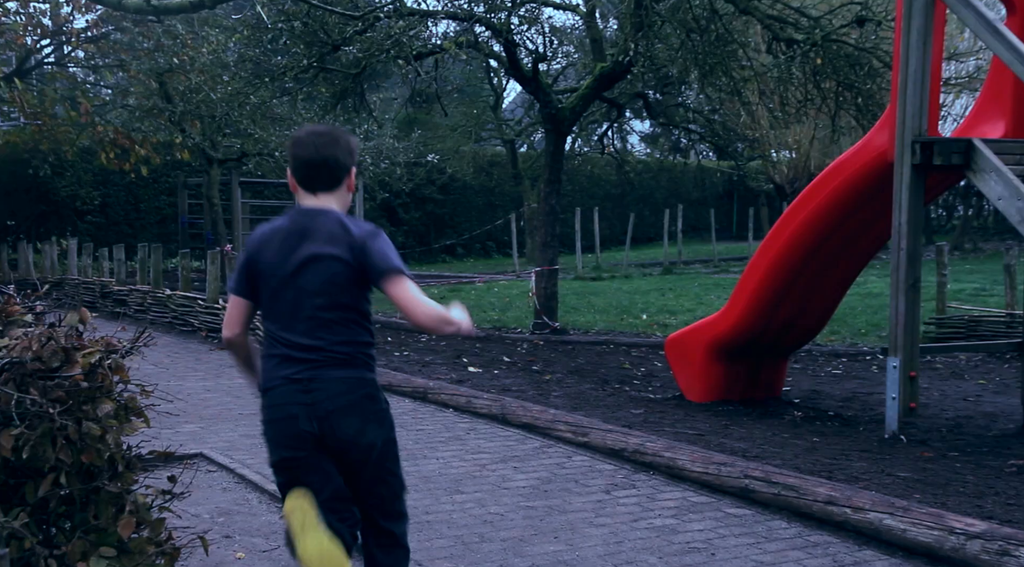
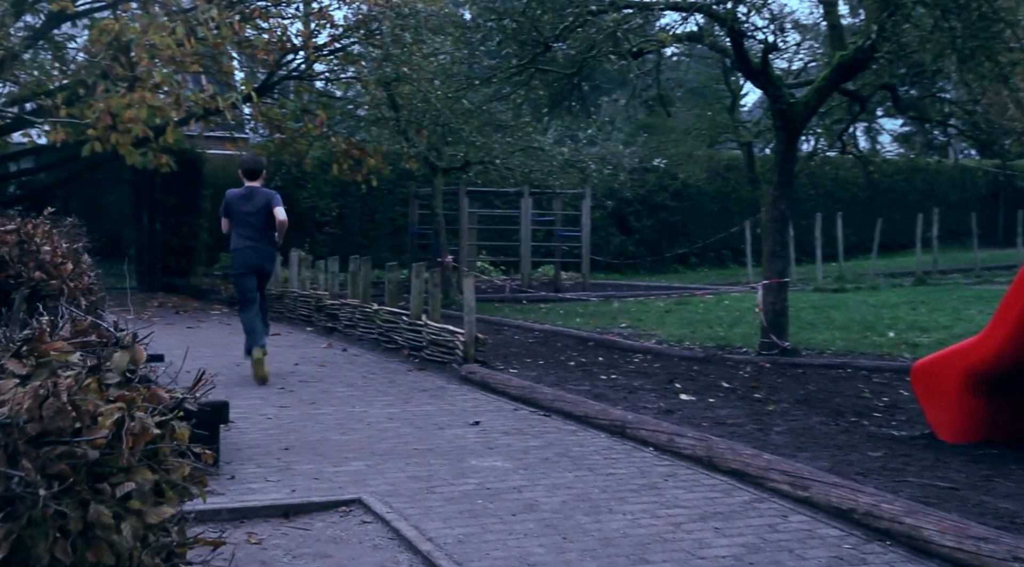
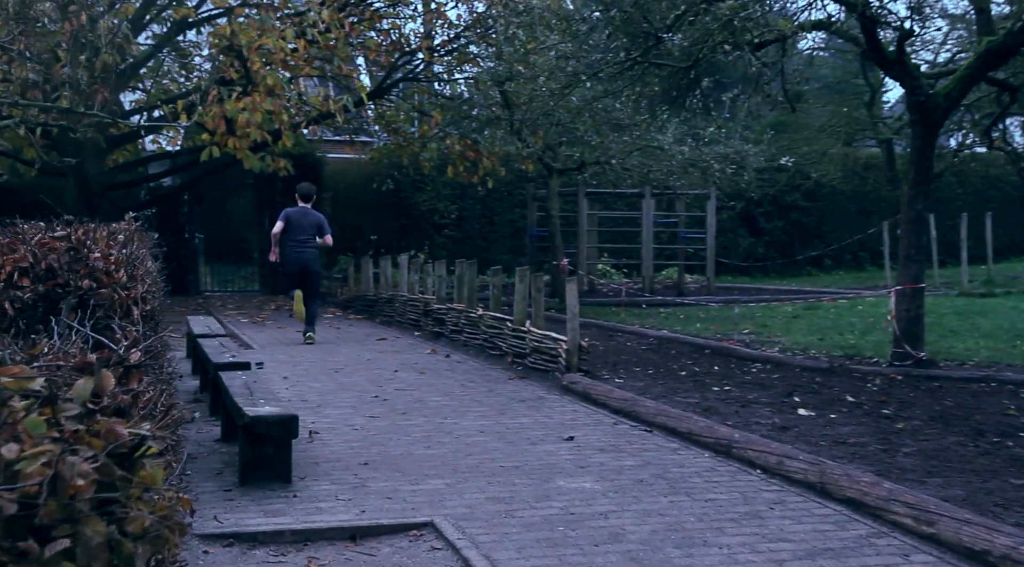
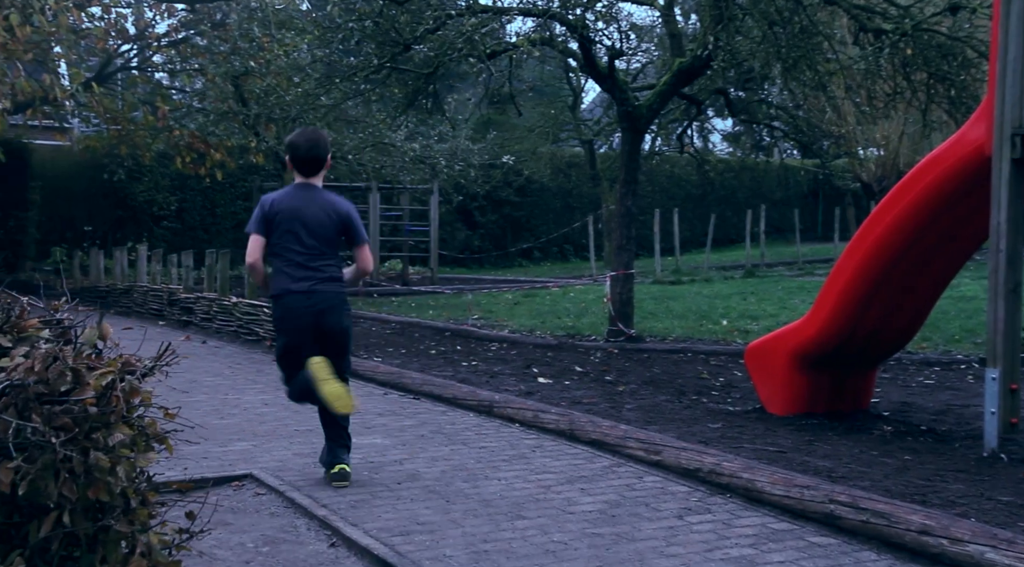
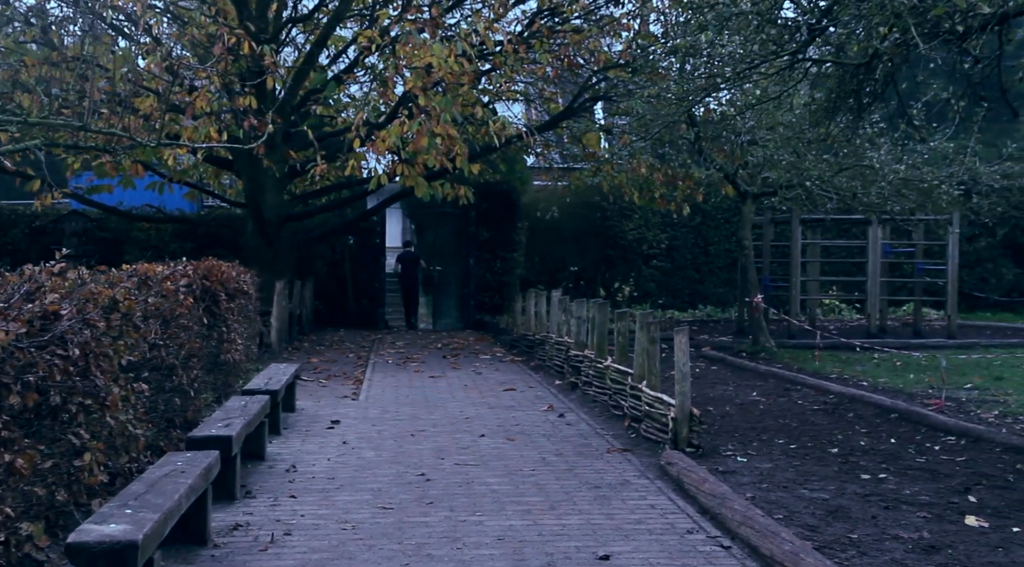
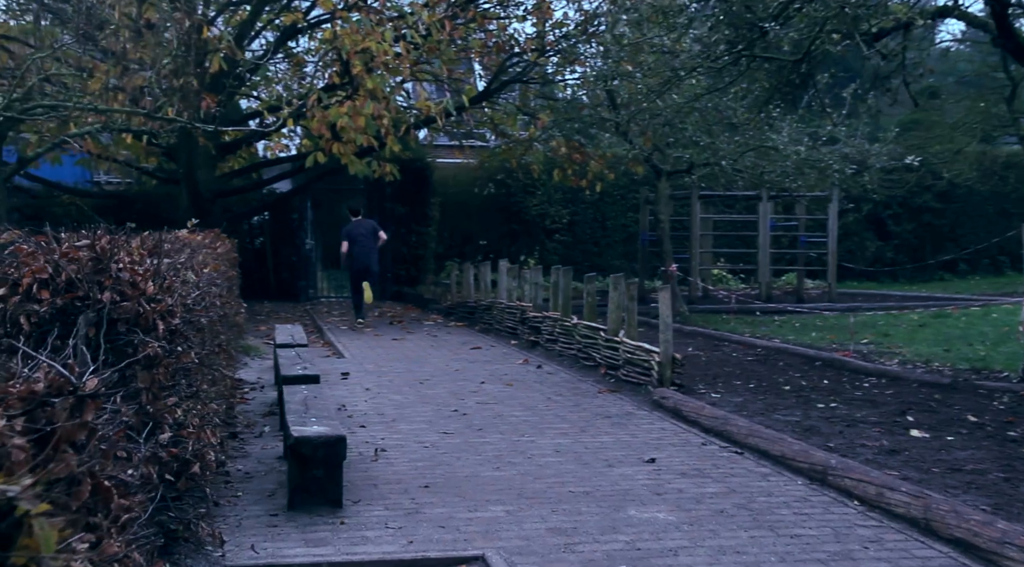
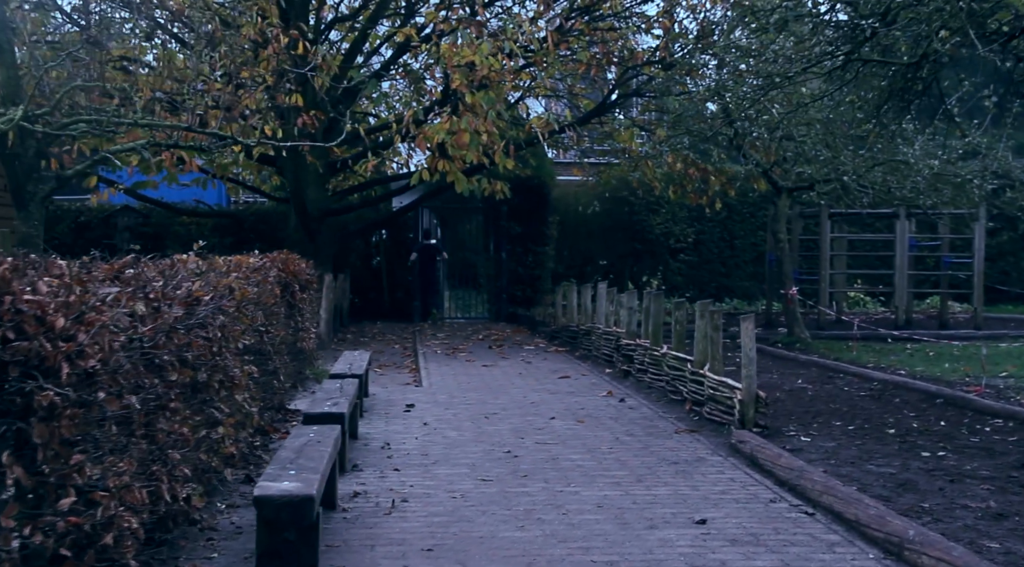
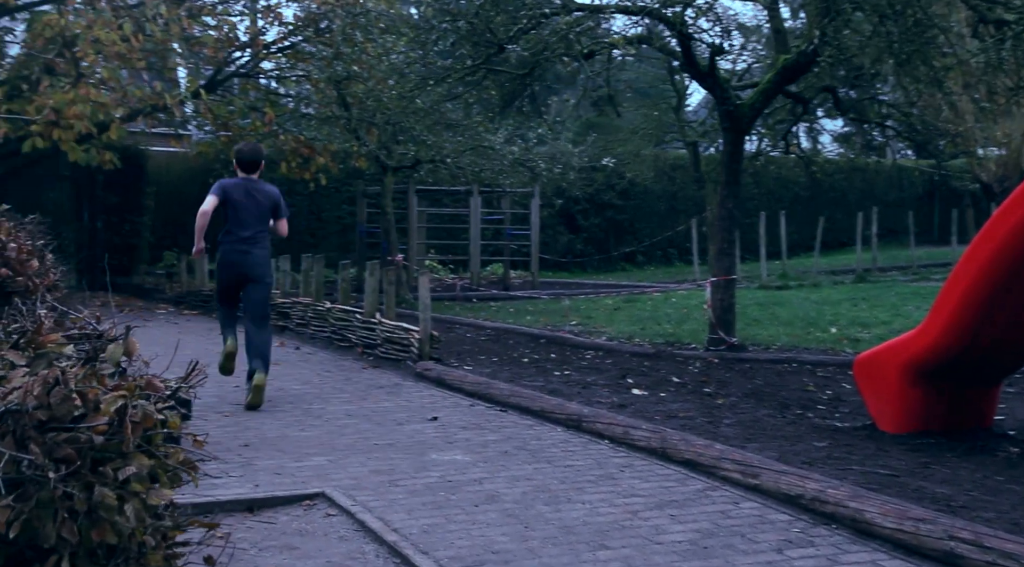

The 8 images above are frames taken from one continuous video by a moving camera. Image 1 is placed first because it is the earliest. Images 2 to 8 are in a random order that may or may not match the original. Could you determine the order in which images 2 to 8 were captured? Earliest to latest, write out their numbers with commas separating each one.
4, 8, 2, 3, 6, 7, 5
